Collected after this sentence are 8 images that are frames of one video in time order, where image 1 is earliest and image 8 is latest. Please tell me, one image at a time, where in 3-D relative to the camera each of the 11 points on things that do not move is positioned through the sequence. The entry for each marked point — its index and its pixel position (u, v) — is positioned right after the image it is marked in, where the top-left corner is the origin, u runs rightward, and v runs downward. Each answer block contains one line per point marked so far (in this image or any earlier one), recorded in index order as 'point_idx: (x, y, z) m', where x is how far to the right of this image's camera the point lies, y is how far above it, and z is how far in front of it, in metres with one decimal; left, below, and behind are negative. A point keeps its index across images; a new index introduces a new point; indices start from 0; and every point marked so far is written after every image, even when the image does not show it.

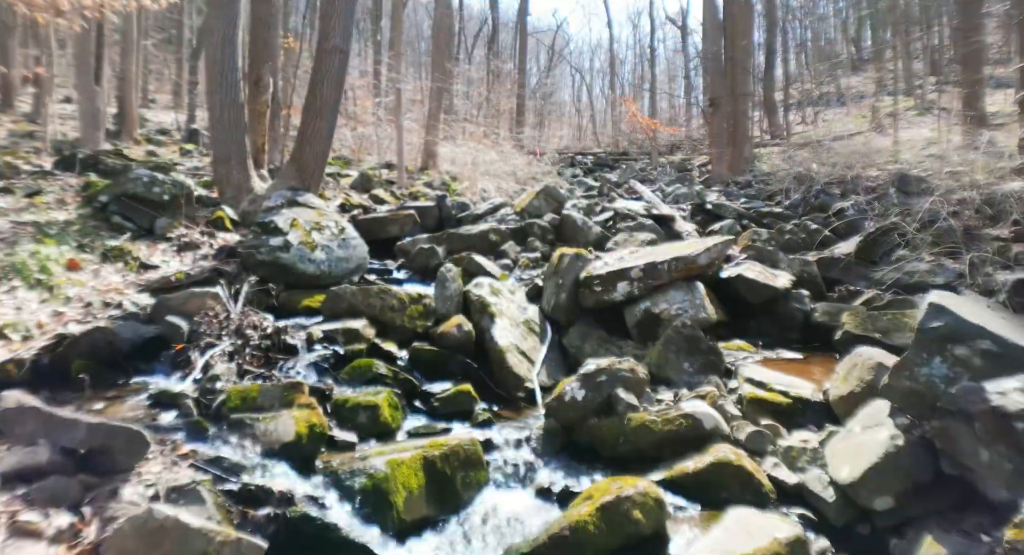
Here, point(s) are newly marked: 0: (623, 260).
0: (+1.2, +0.2, +6.7) m
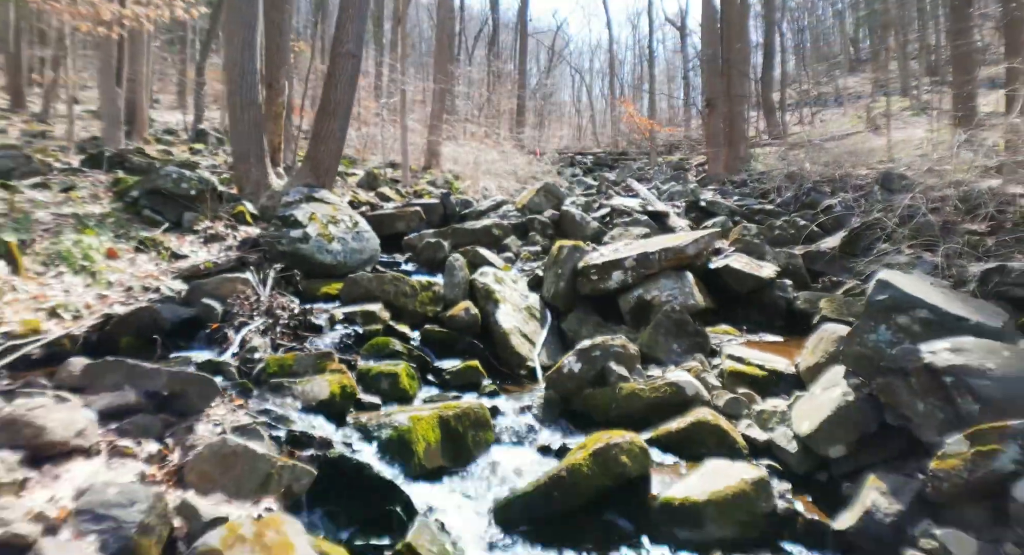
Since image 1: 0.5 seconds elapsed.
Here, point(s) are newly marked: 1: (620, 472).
0: (+1.2, +0.3, +7.2) m
1: (+0.6, -1.0, +3.3) m
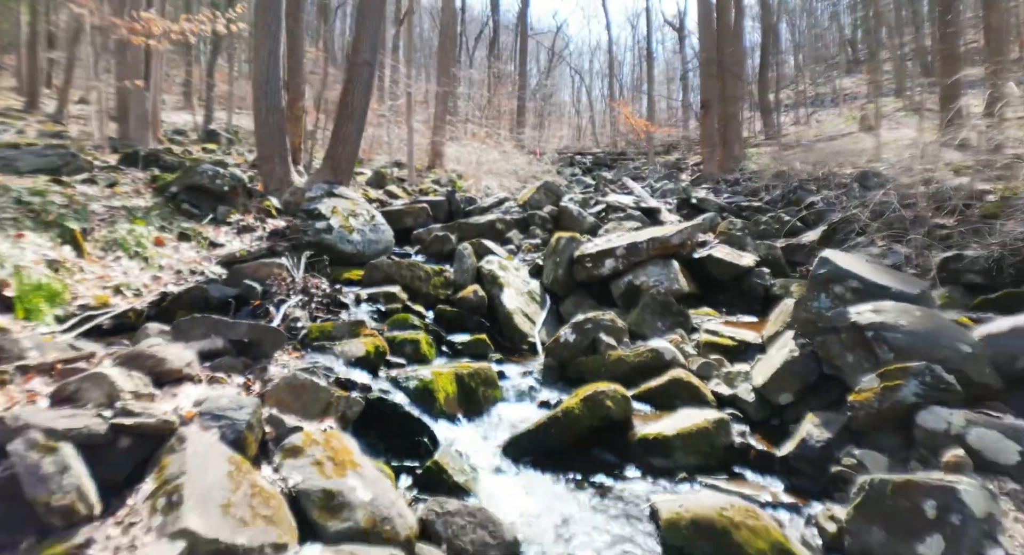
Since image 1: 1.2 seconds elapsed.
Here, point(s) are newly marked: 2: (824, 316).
0: (+1.3, +0.5, +8.0) m
1: (+0.6, -0.9, +4.1) m
2: (+2.1, -0.3, +4.2) m
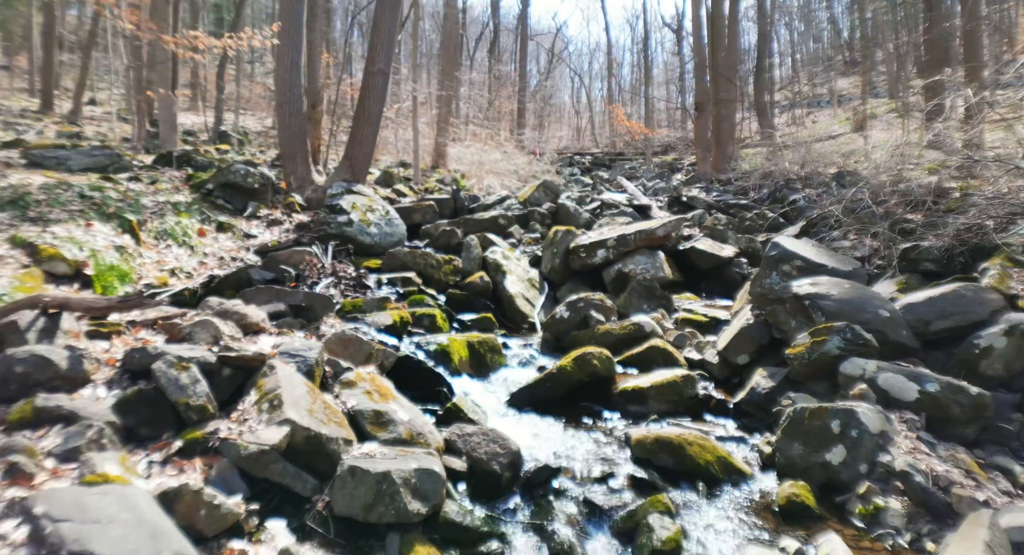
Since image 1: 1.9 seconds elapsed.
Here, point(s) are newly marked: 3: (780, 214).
0: (+1.3, +0.6, +8.8) m
1: (+0.6, -0.7, +4.9) m
2: (+2.1, -0.1, +5.1) m
3: (+5.4, +1.3, +12.5) m
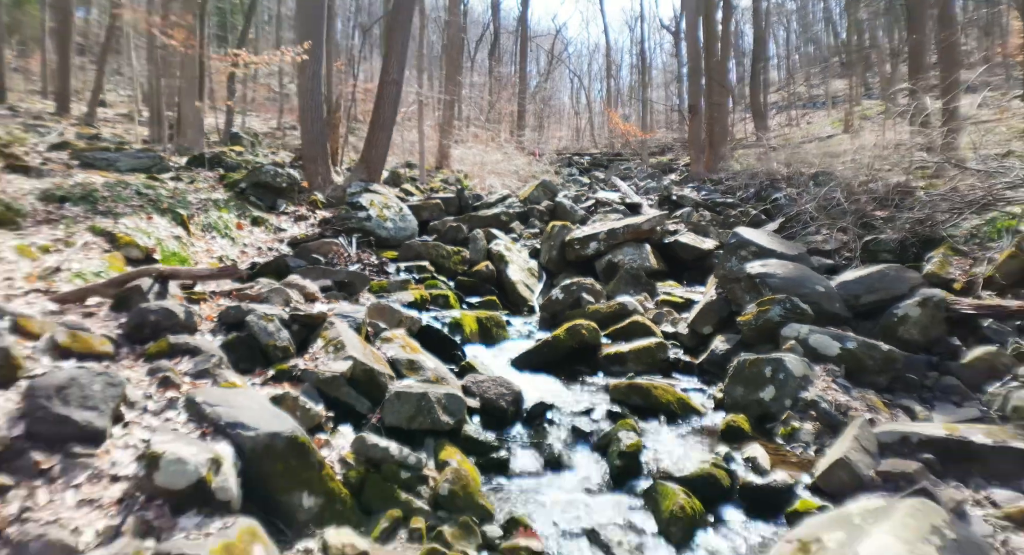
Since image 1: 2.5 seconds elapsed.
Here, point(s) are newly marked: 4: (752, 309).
0: (+1.3, +0.8, +9.8) m
1: (+0.7, -0.6, +5.9) m
2: (+2.2, +0.1, +6.1) m
3: (+5.5, +1.4, +13.5) m
4: (+2.1, -0.3, +5.5) m
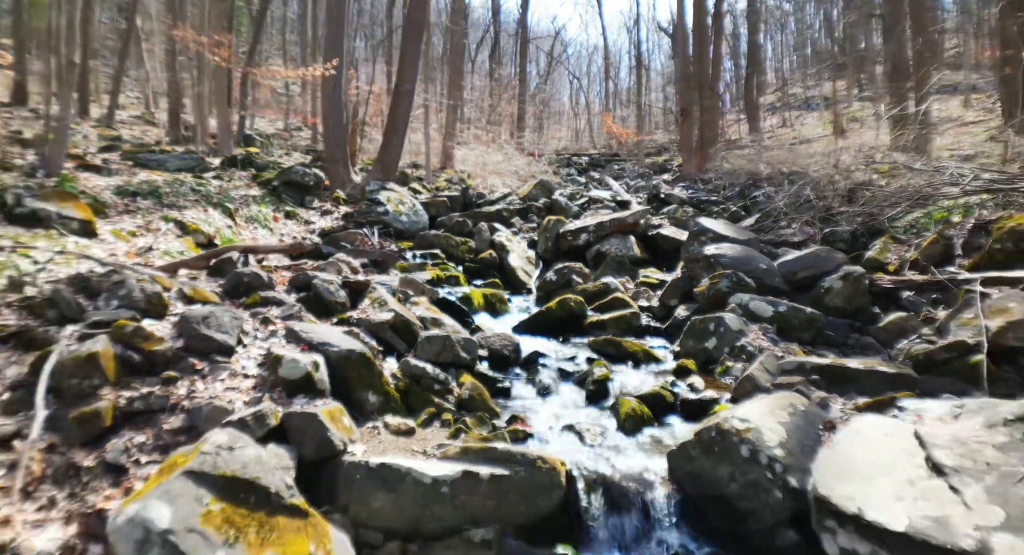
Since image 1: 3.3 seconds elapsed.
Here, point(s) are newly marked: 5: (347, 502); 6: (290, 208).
0: (+1.3, +1.0, +11.1) m
1: (+0.7, -0.3, +7.2) m
2: (+2.2, +0.3, +7.4) m
3: (+5.5, +1.7, +14.8) m
4: (+2.2, -0.1, +6.8) m
5: (-0.9, -1.2, +3.2) m
6: (-3.7, +1.2, +10.4) m
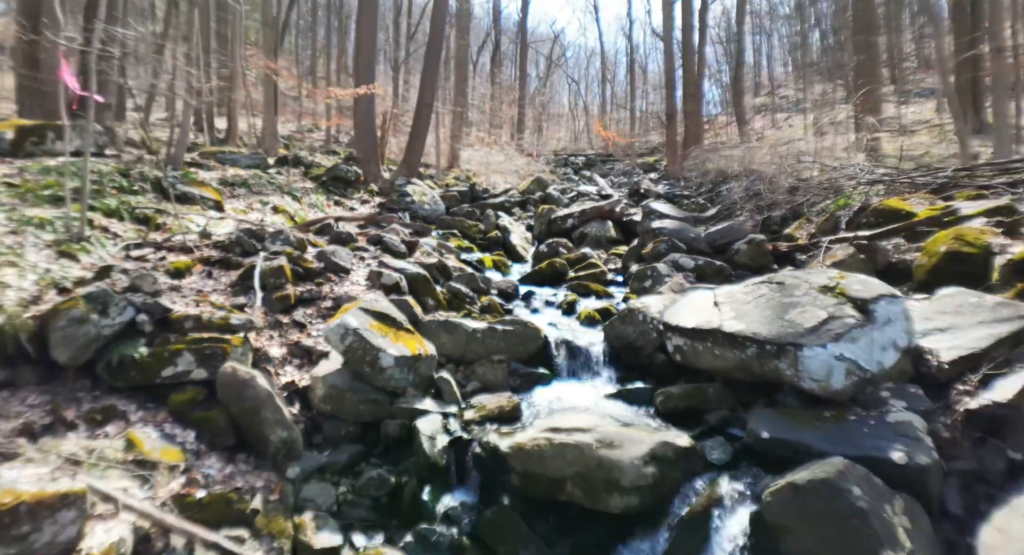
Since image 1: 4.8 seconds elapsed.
0: (+1.3, +1.5, +13.9) m
1: (+0.7, +0.2, +10.0) m
2: (+2.2, +0.8, +10.2) m
3: (+5.5, +2.2, +17.6) m
4: (+2.2, +0.5, +9.6) m
5: (-0.8, -0.6, +6.0) m
6: (-3.7, +1.7, +13.2) m
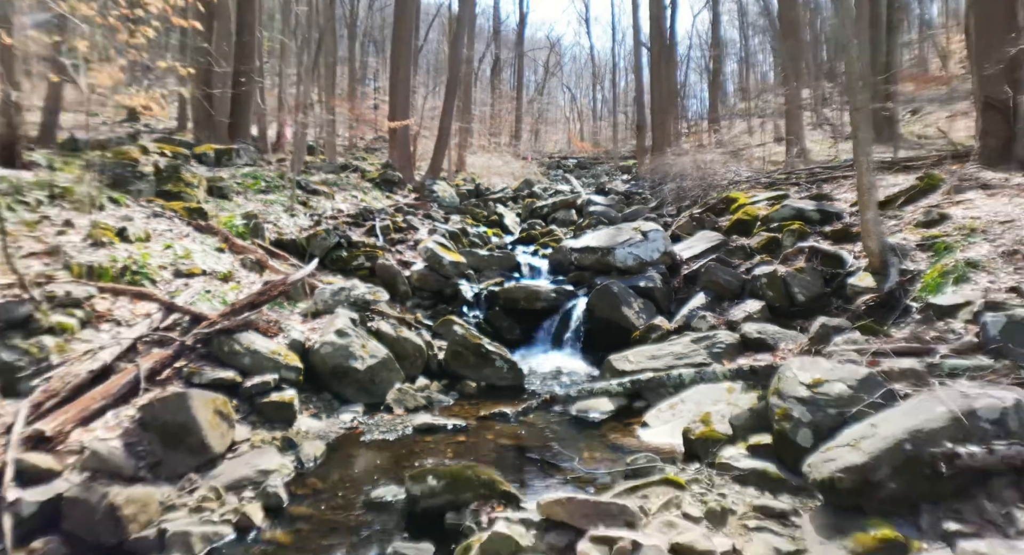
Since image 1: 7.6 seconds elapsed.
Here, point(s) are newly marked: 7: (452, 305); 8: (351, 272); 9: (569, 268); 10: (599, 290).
0: (+1.1, +2.6, +20.7) m
1: (+0.5, +1.2, +16.8) m
2: (+2.0, +1.9, +17.0) m
3: (+5.3, +3.2, +24.5) m
4: (+1.9, +1.5, +16.5) m
5: (-1.1, +0.4, +12.9) m
6: (-3.9, +2.8, +20.0) m
7: (-1.1, -0.5, +11.7) m
8: (-3.0, +0.1, +11.7) m
9: (+1.2, +0.2, +12.9) m
10: (+1.5, -0.2, +10.6) m
